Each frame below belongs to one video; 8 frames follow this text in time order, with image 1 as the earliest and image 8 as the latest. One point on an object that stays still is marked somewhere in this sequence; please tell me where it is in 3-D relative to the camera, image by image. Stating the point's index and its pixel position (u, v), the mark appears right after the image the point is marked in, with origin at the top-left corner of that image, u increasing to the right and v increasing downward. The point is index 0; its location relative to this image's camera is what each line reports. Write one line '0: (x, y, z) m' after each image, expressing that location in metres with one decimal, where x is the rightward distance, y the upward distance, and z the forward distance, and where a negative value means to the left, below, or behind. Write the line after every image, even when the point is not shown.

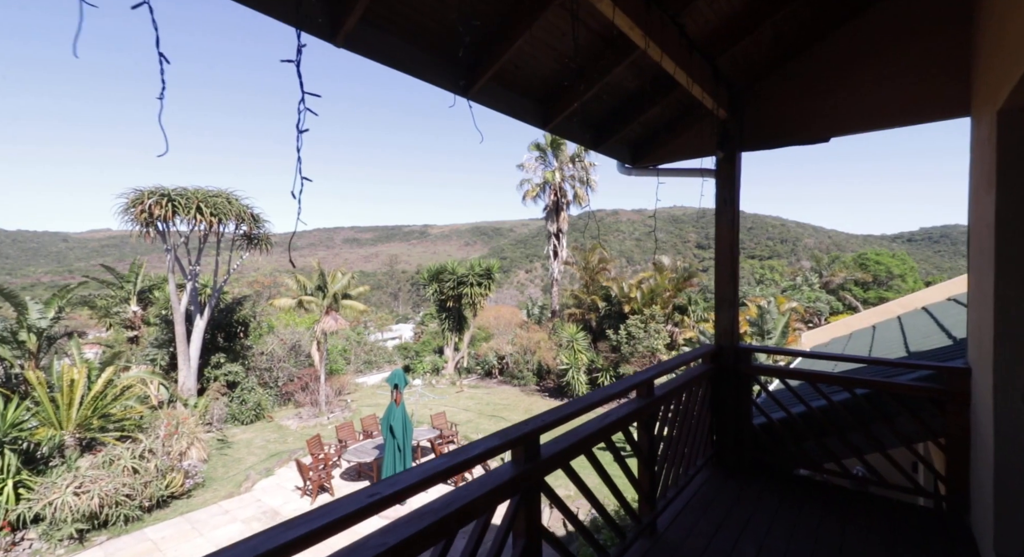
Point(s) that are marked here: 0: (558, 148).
0: (+1.2, +3.9, +15.1) m
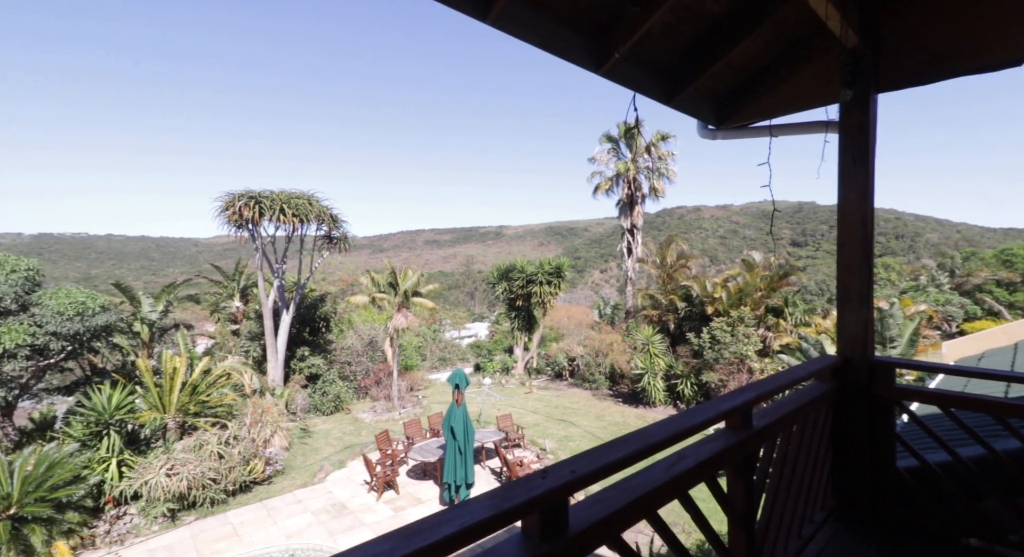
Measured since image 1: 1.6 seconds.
0: (+3.2, +3.9, +14.3) m
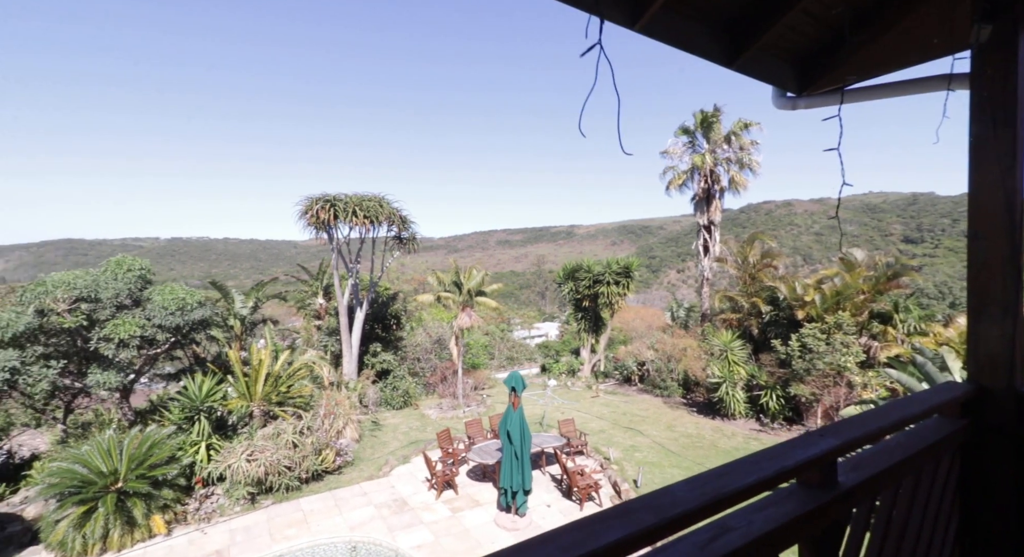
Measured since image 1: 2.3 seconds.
0: (+5.1, +3.9, +13.3) m
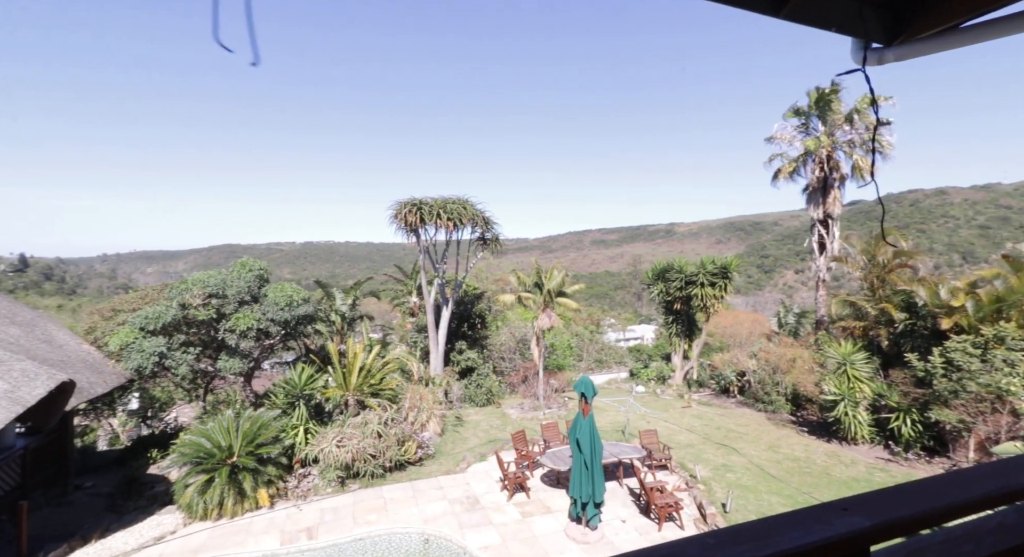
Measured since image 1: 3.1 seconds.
0: (+7.1, +3.9, +11.6) m
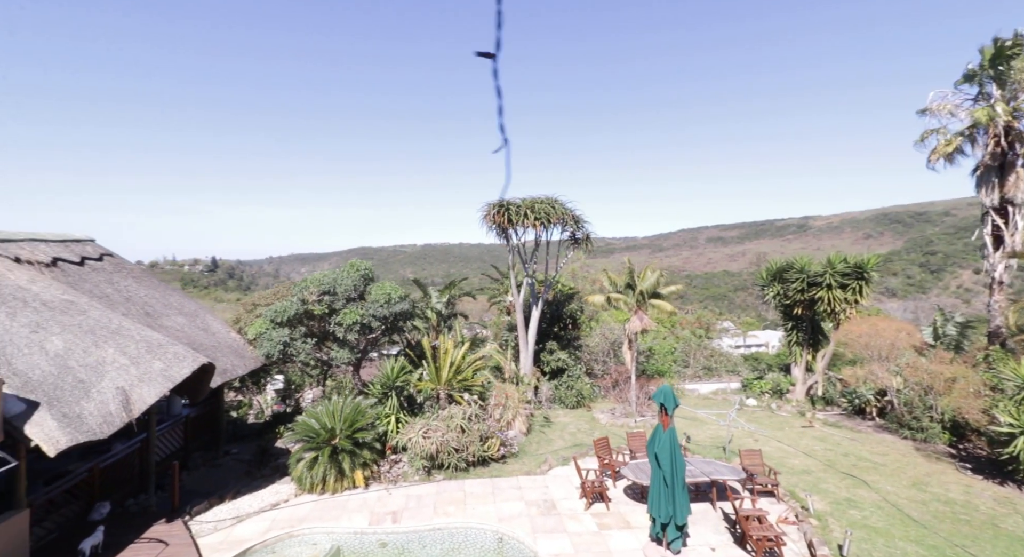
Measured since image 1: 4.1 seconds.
0: (+8.9, +3.8, +9.3) m
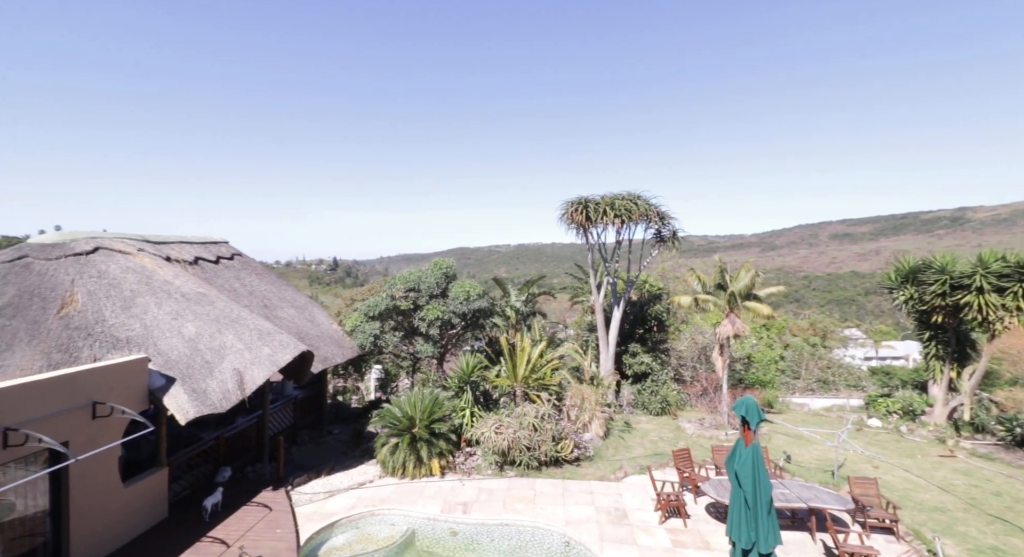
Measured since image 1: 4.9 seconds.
0: (+10.0, +3.8, +7.0) m
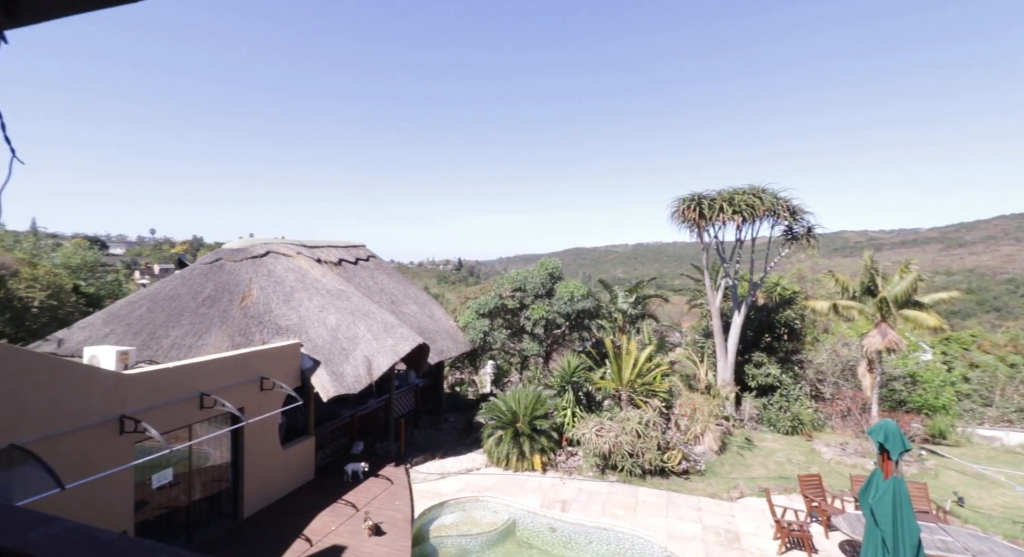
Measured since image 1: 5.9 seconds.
0: (+10.8, +3.7, +3.9) m
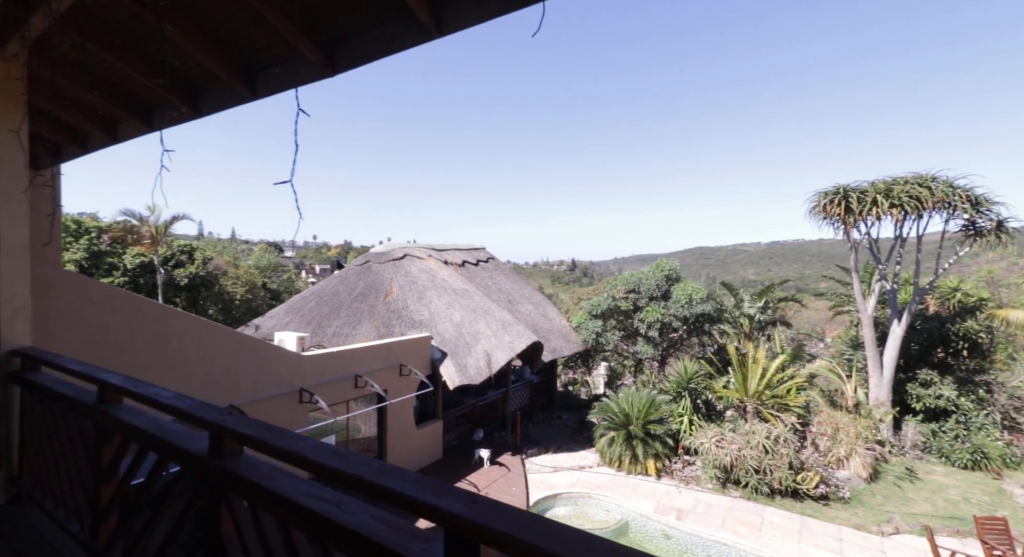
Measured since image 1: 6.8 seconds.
0: (+10.9, +3.4, +0.6) m
